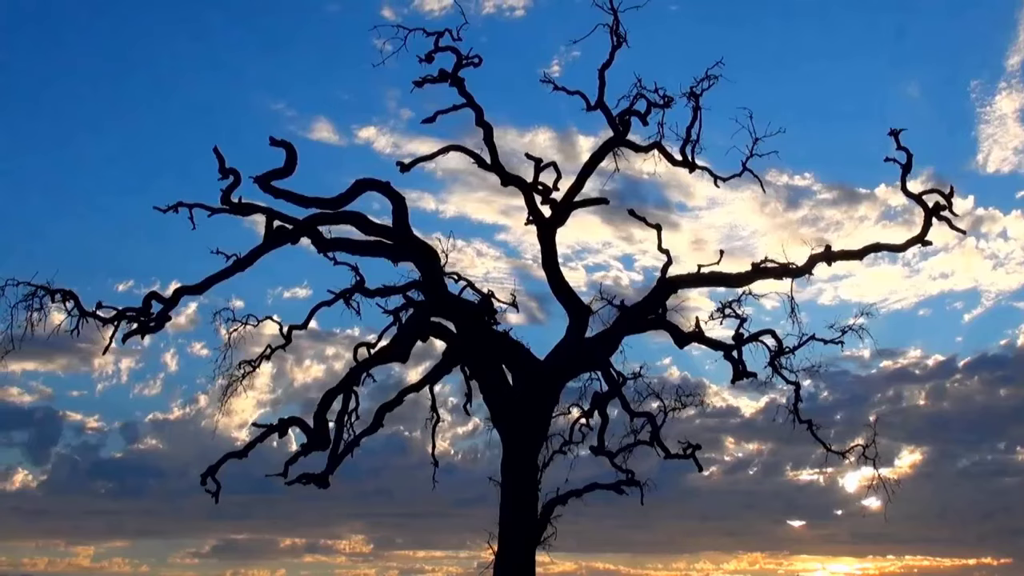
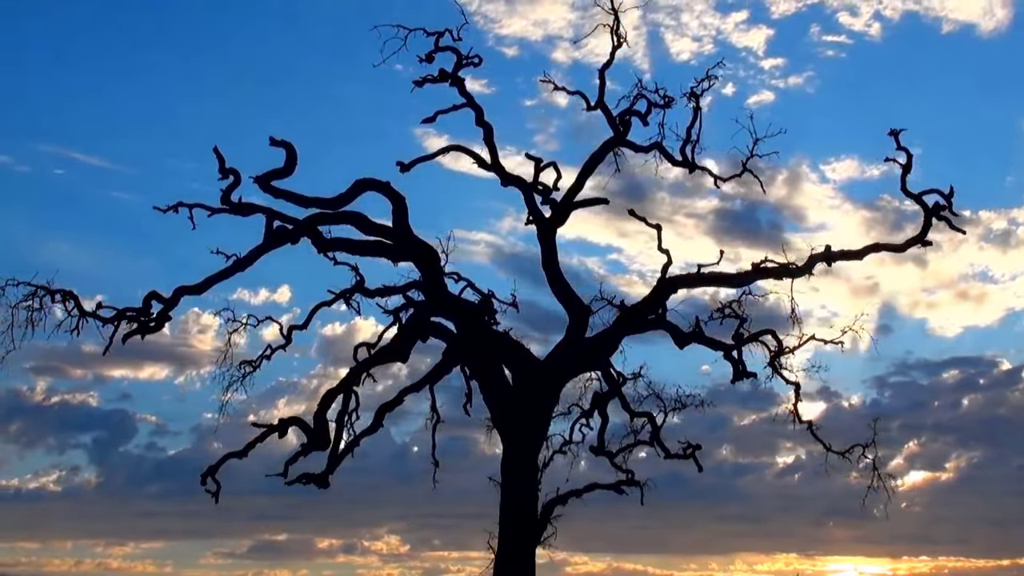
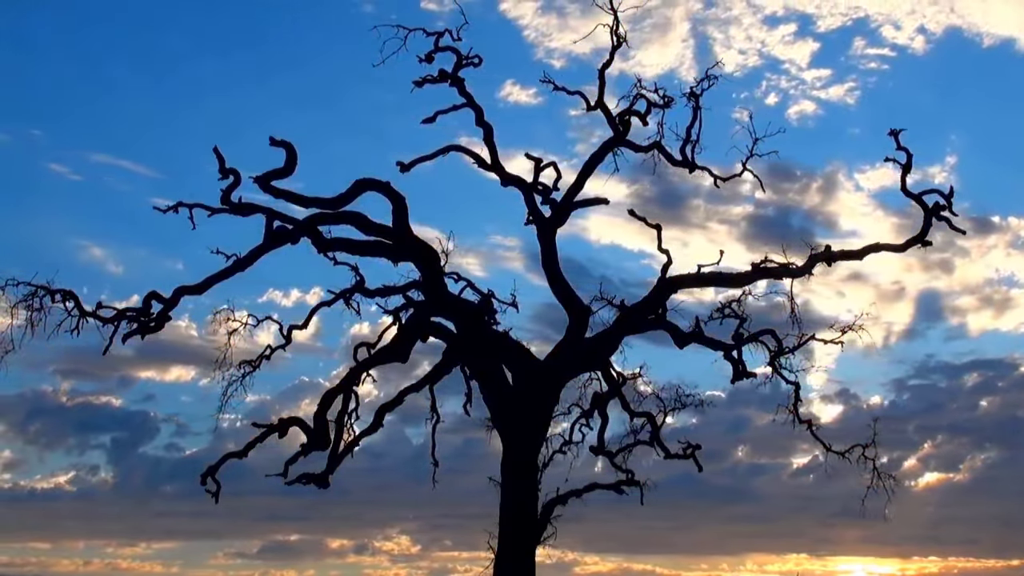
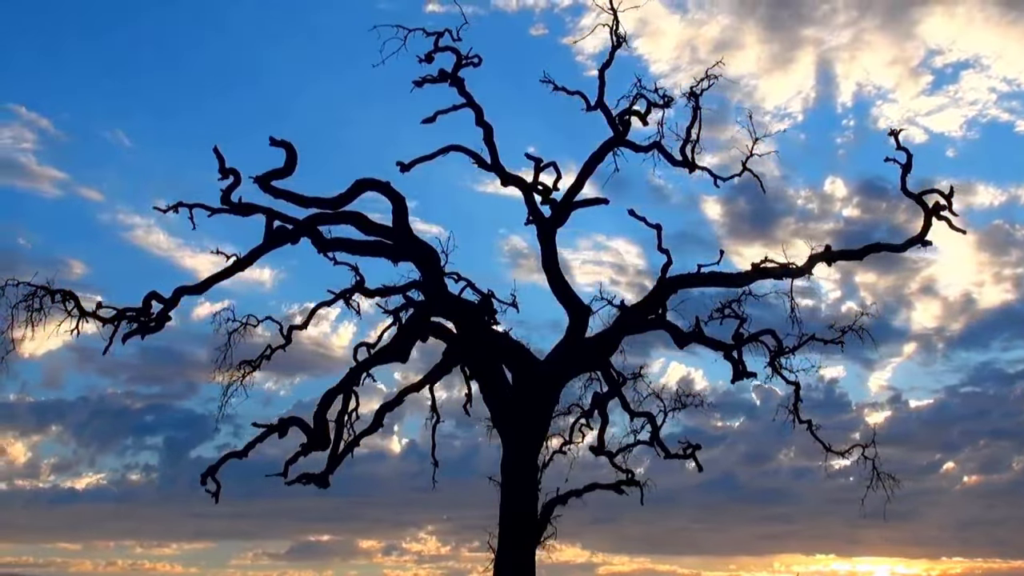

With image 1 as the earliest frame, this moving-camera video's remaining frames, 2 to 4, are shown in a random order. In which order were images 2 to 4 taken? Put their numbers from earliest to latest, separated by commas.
2, 3, 4
